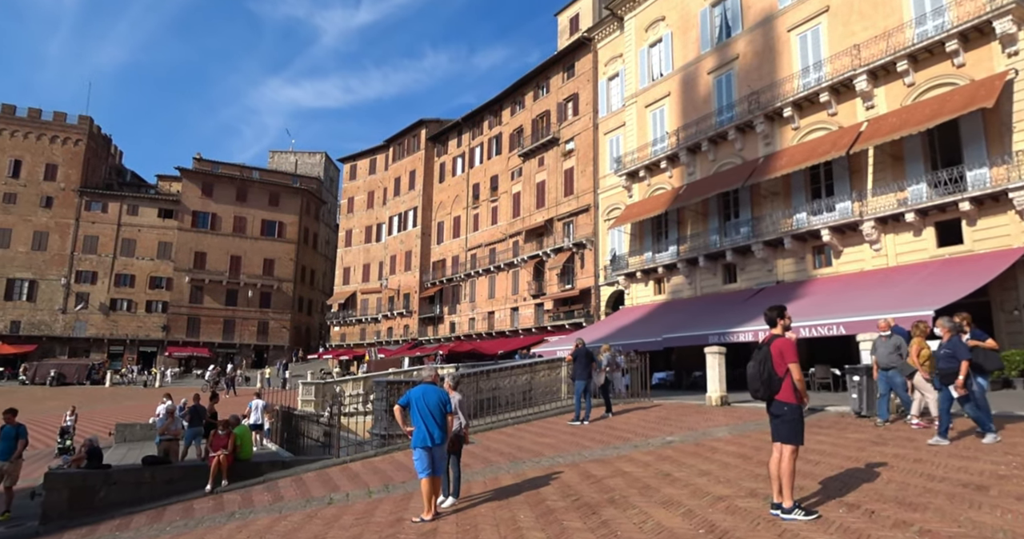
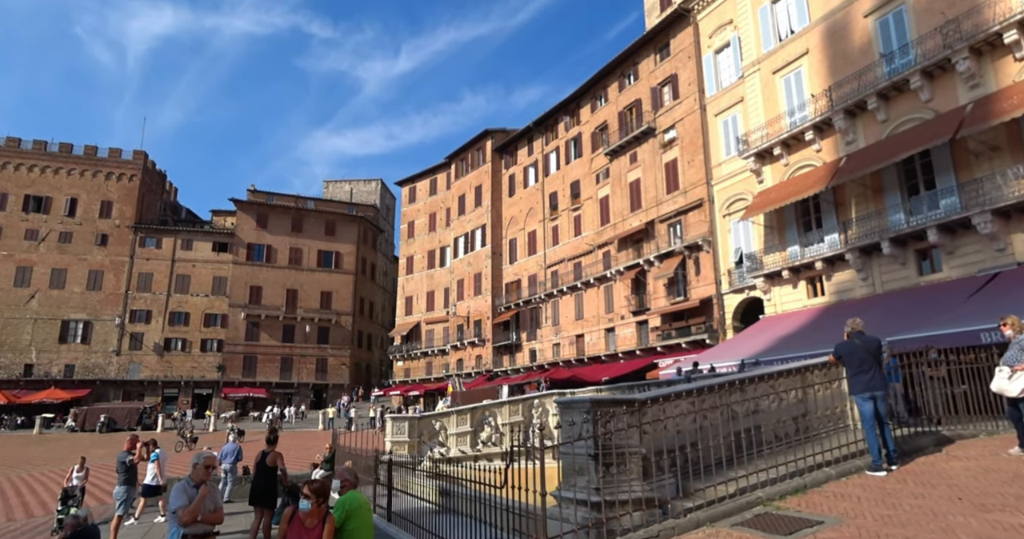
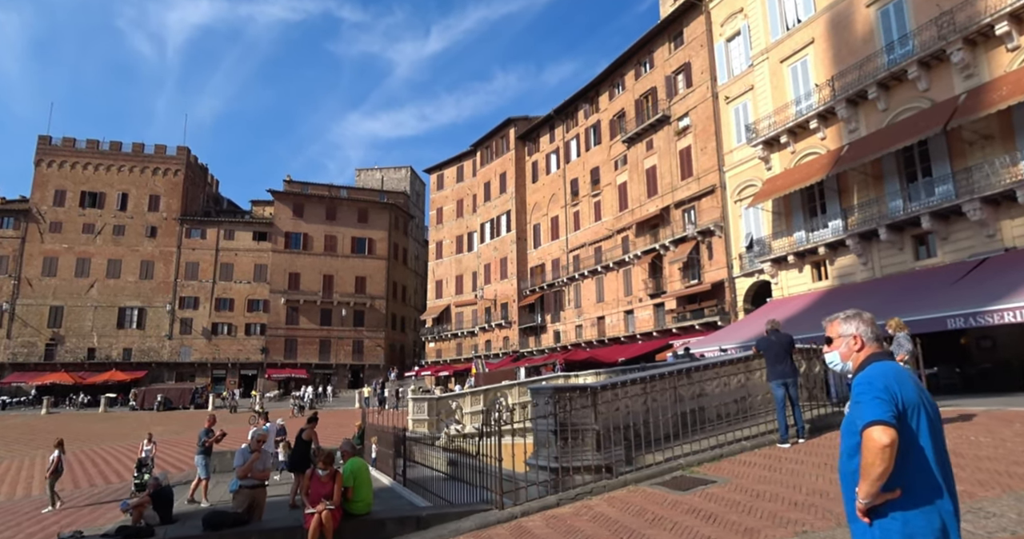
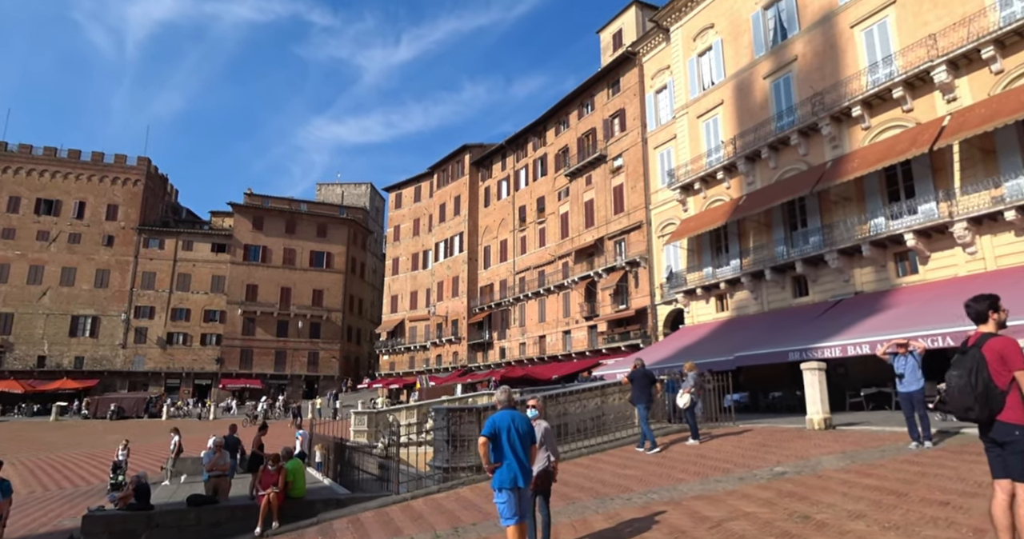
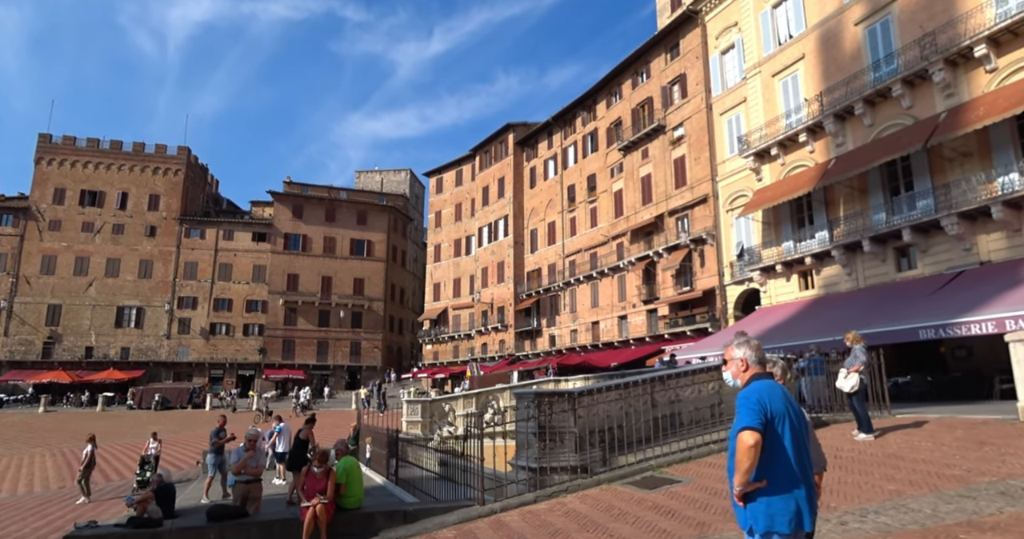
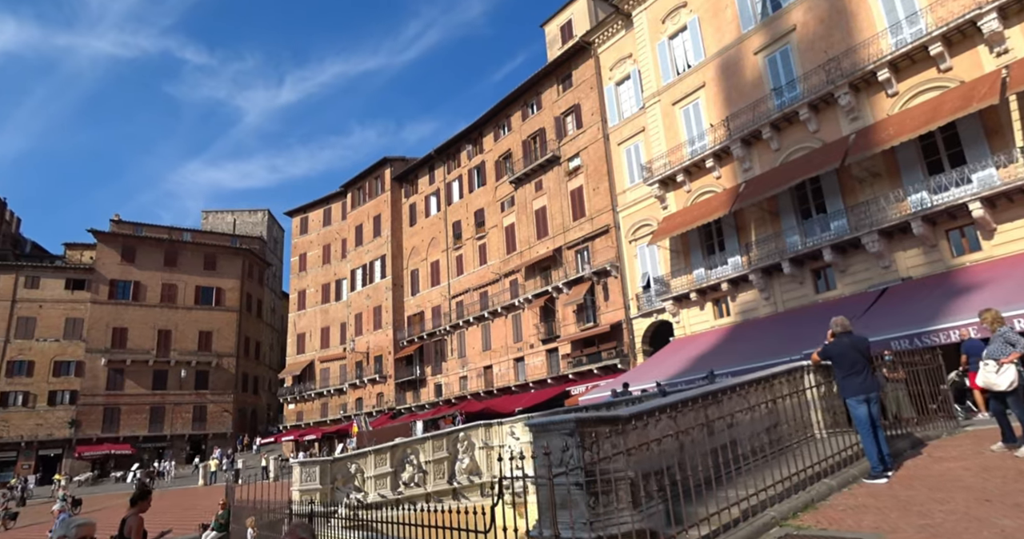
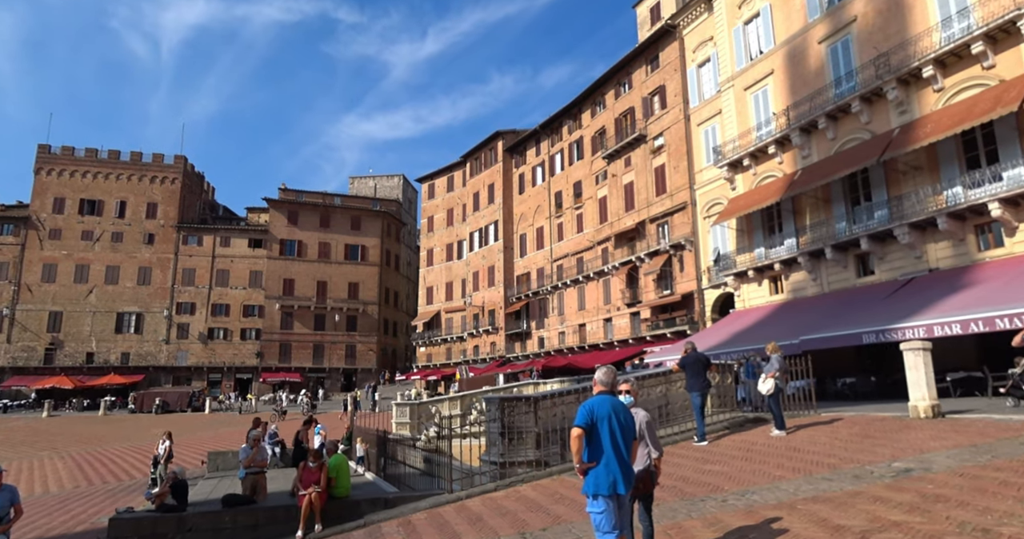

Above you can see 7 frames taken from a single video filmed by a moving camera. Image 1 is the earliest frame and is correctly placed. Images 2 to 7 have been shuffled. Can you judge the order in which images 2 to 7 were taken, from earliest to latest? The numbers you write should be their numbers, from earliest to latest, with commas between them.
4, 7, 5, 3, 2, 6
